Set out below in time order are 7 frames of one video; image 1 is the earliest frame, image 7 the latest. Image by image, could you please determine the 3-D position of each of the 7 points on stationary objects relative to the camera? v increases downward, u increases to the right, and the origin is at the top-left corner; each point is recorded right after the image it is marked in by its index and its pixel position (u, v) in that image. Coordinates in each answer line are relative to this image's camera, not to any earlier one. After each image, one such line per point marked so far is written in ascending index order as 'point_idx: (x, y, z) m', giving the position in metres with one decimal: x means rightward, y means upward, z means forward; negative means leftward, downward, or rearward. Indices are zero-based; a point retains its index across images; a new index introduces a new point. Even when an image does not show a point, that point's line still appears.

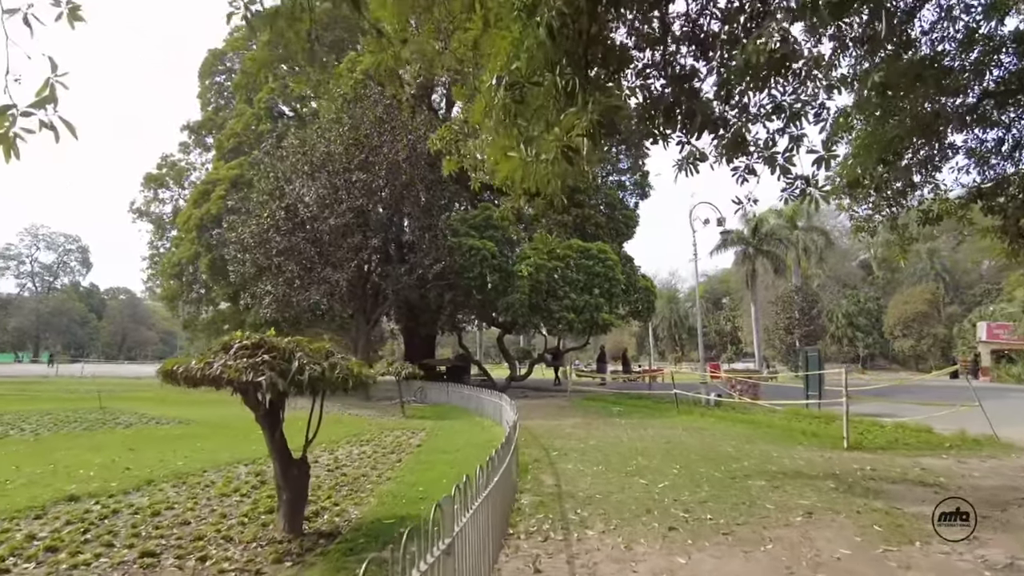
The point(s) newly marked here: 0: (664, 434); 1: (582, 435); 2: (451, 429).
0: (+2.9, -2.9, +13.8) m
1: (+1.4, -2.9, +13.7) m
2: (-1.3, -3.1, +15.6) m
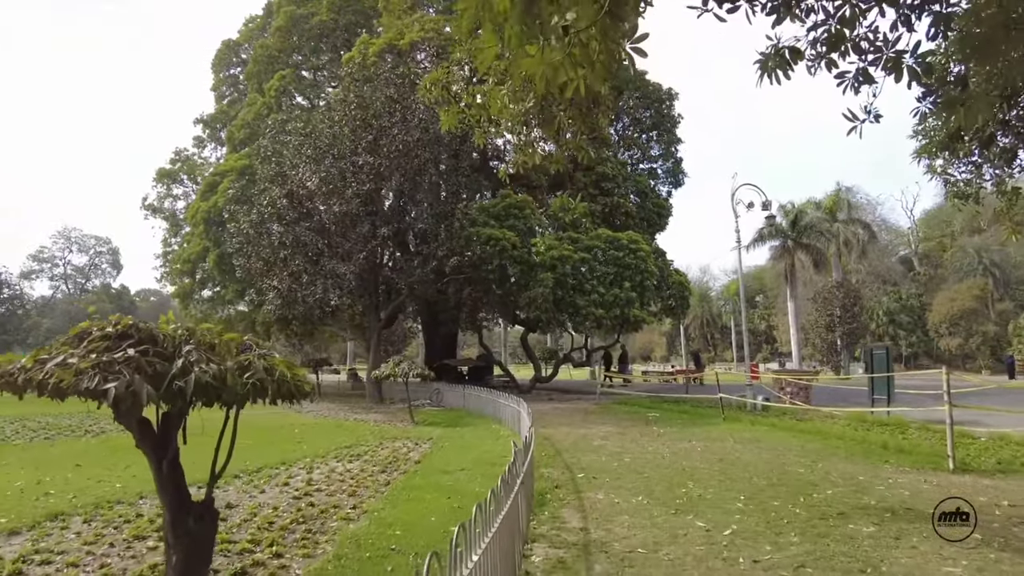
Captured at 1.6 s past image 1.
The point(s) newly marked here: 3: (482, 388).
0: (+3.2, -2.6, +11.6) m
1: (+1.7, -2.6, +11.6) m
2: (-1.0, -2.9, +13.6) m
3: (-0.8, -2.7, +18.9) m
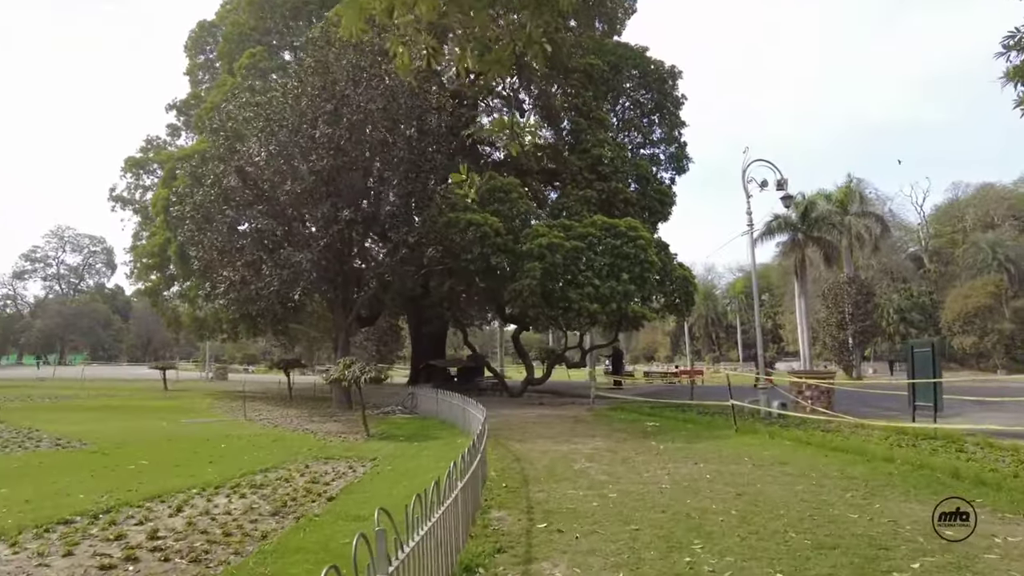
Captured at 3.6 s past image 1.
0: (+2.7, -2.3, +8.9) m
1: (+1.1, -2.4, +8.9) m
2: (-1.5, -2.6, +10.9) m
3: (-1.4, -2.4, +16.3) m
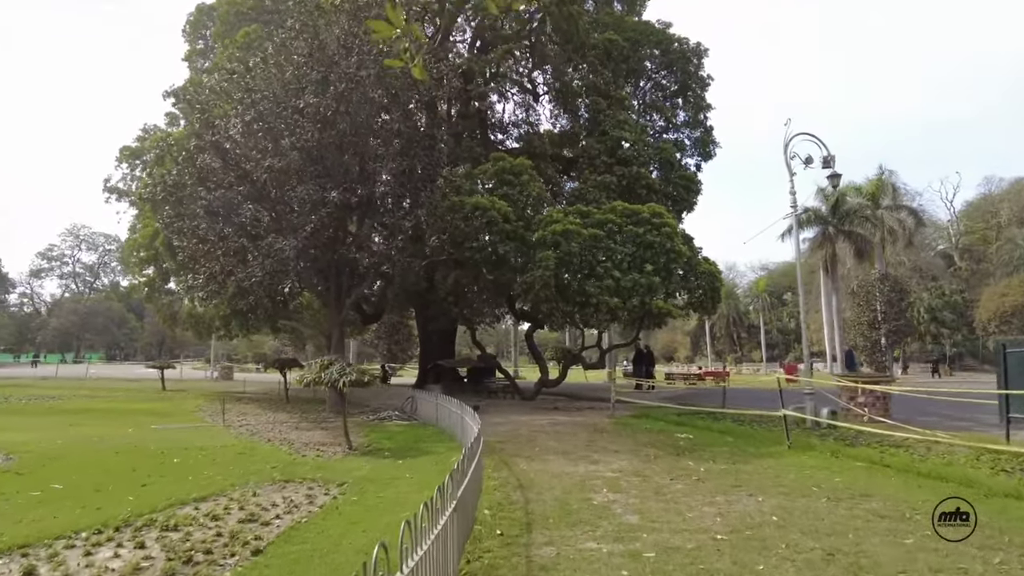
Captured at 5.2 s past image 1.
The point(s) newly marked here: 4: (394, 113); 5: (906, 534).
0: (+2.6, -2.1, +6.6) m
1: (+1.1, -2.1, +6.7) m
2: (-1.5, -2.4, +8.8) m
3: (-1.2, -2.2, +14.1) m
4: (-3.0, +4.4, +17.9) m
5: (+3.2, -2.0, +5.8) m
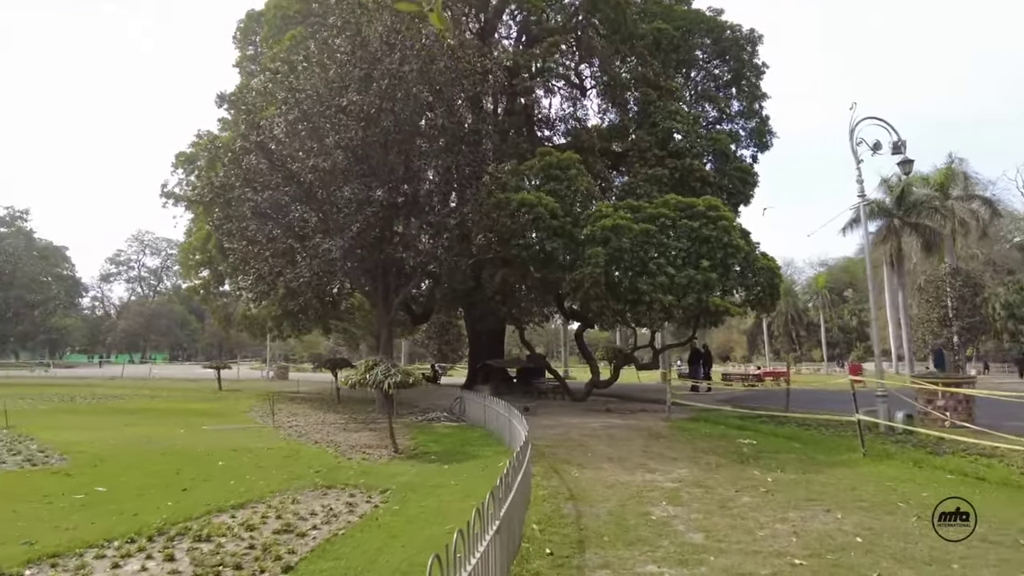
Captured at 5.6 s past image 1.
0: (+3.1, -2.1, +5.9) m
1: (+1.5, -2.1, +6.1) m
2: (-0.9, -2.4, +8.3) m
3: (-0.2, -2.2, +13.6) m
4: (-1.8, +4.4, +17.6) m
5: (+3.6, -2.0, +5.0) m
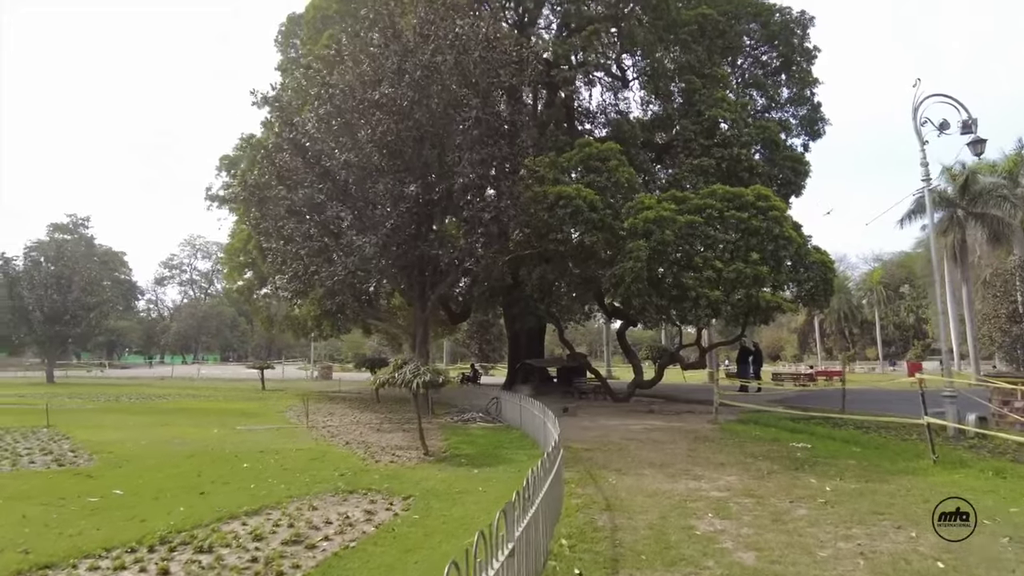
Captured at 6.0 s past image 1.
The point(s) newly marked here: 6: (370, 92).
0: (+3.3, -1.9, +5.1) m
1: (+1.7, -2.0, +5.4) m
2: (-0.5, -2.3, +7.8) m
3: (+0.4, -2.1, +13.0) m
4: (-0.9, +4.5, +17.0) m
5: (+3.7, -1.8, +4.2) m
6: (-3.5, +4.8, +17.3) m
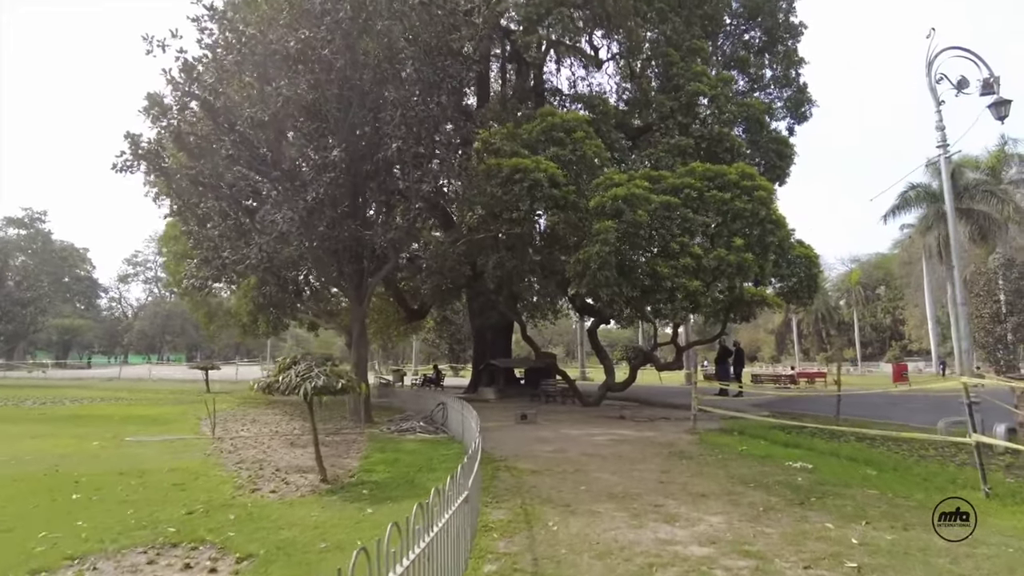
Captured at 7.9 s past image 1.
0: (+2.5, -1.7, +2.7) m
1: (+0.9, -1.7, +2.9) m
2: (-1.4, -2.0, +5.2) m
3: (-0.6, -1.8, +10.5) m
4: (-2.0, +4.8, +14.5) m
5: (+3.0, -1.6, +1.8) m
6: (-4.6, +5.1, +14.7) m
